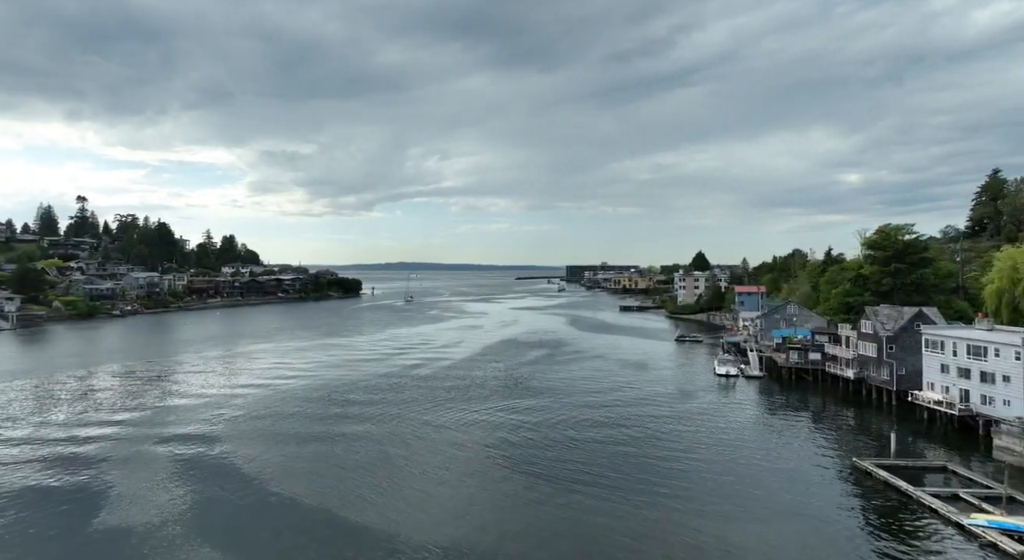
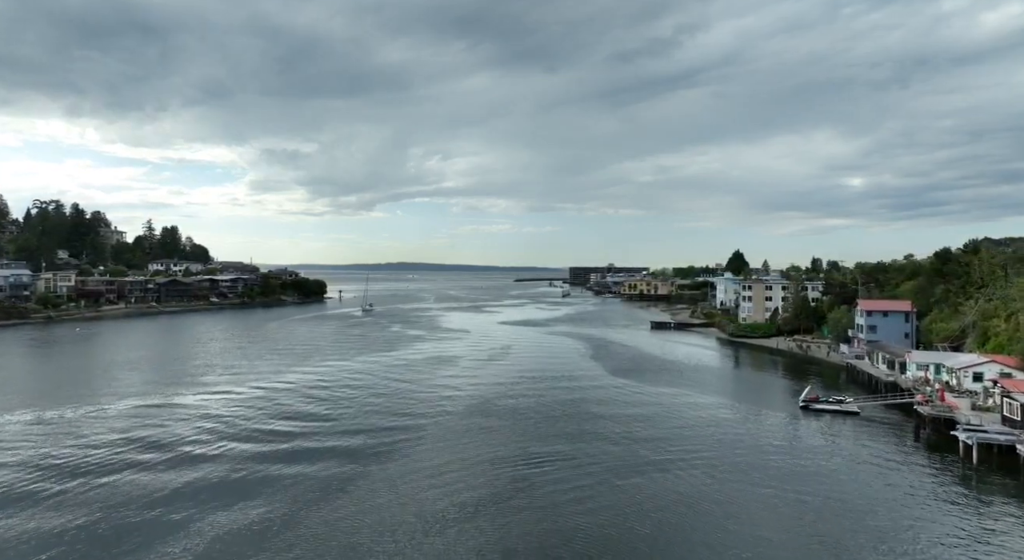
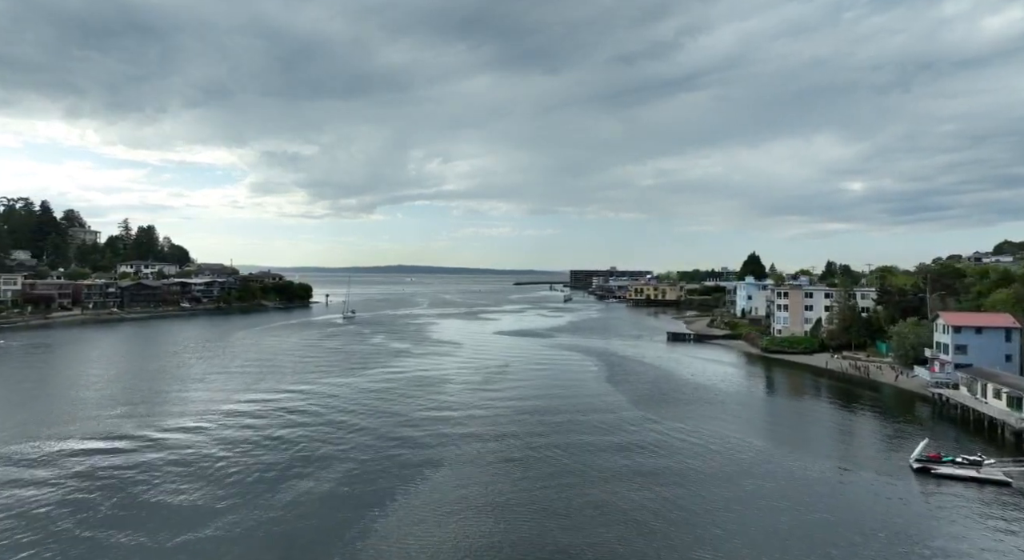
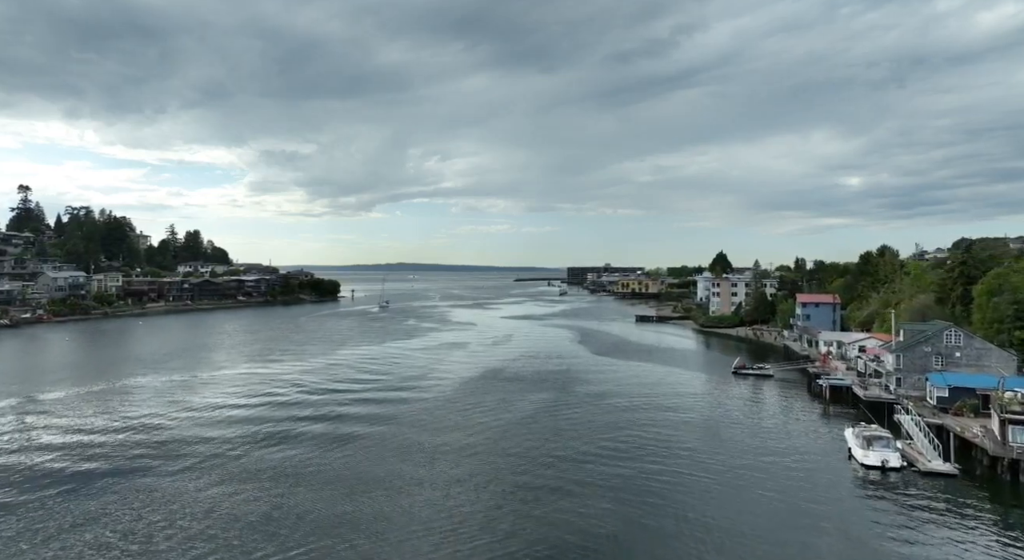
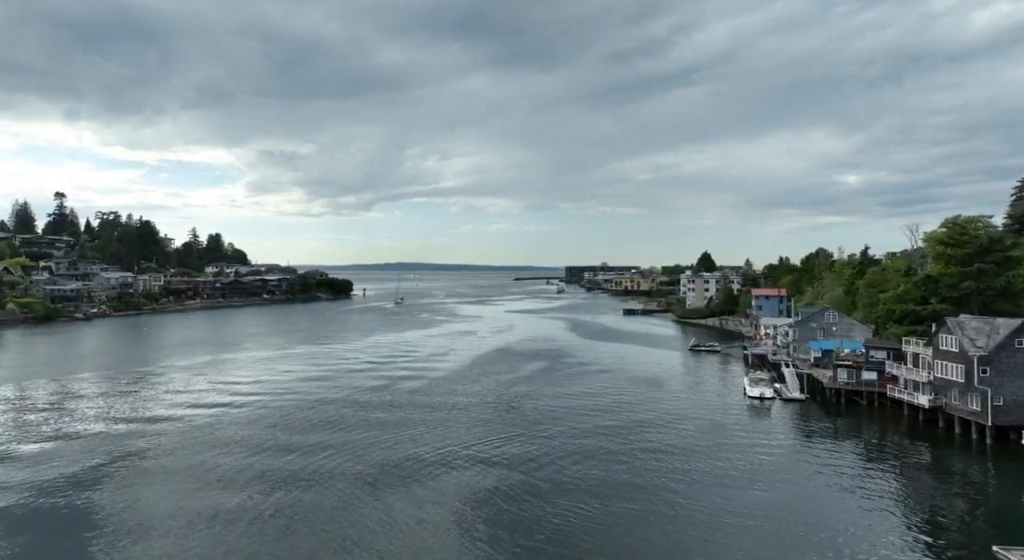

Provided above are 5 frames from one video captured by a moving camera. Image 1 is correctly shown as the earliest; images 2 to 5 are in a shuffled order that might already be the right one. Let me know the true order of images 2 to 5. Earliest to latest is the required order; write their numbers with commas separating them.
5, 4, 2, 3
